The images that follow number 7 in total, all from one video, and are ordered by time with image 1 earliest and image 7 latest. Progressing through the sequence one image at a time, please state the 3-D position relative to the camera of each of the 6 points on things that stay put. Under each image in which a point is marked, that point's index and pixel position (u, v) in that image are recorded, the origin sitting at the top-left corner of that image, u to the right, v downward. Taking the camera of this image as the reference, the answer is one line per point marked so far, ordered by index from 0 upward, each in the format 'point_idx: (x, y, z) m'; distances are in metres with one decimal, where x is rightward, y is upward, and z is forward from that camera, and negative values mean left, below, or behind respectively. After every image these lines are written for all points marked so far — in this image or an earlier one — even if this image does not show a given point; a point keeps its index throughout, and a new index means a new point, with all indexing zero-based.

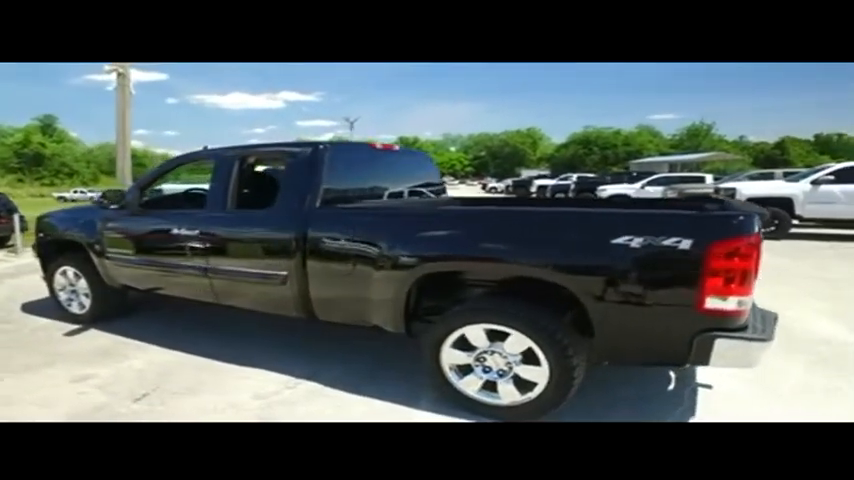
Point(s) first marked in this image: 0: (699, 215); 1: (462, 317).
0: (+1.3, +0.1, +2.5) m
1: (+0.2, -0.4, +2.9) m
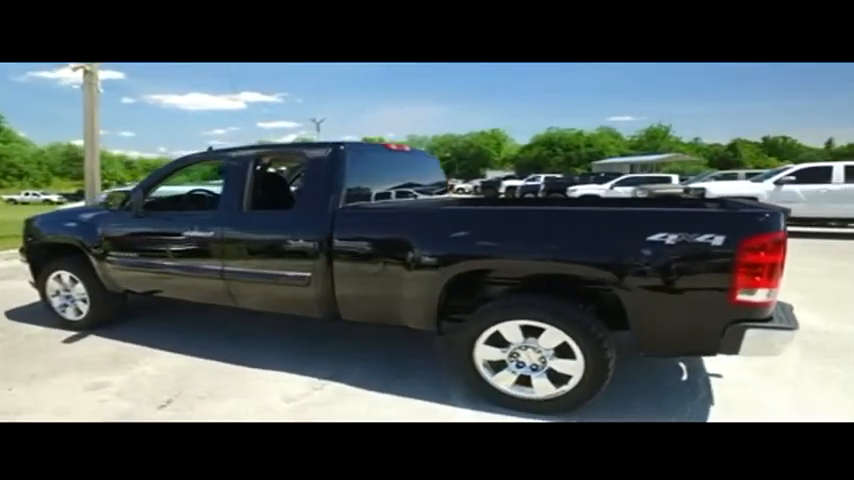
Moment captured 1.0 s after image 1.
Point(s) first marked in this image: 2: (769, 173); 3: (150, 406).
0: (+1.5, +0.1, +2.7) m
1: (+0.4, -0.4, +3.0) m
2: (+8.5, +1.6, +13.2) m
3: (-1.6, -1.0, +3.2) m
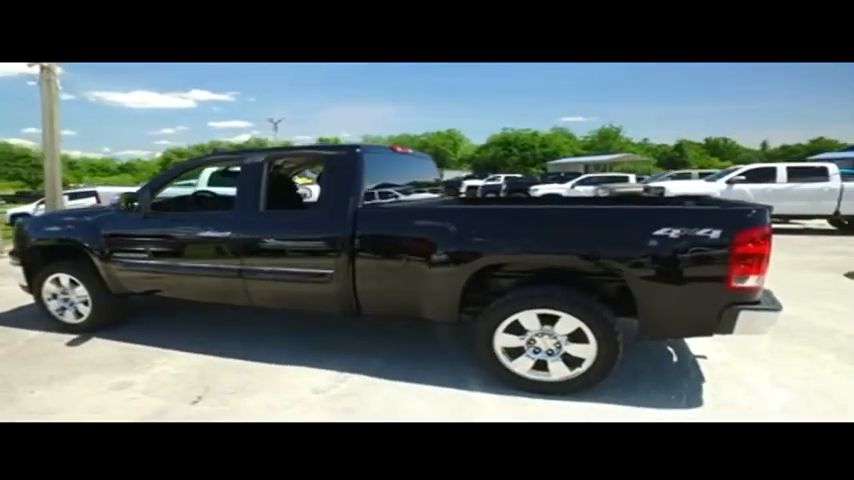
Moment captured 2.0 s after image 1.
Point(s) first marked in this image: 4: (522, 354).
0: (+1.7, +0.2, +3.0) m
1: (+0.6, -0.4, +3.3) m
2: (+7.8, +1.8, +14.1) m
3: (-1.5, -1.0, +3.3) m
4: (+0.6, -0.7, +3.3) m
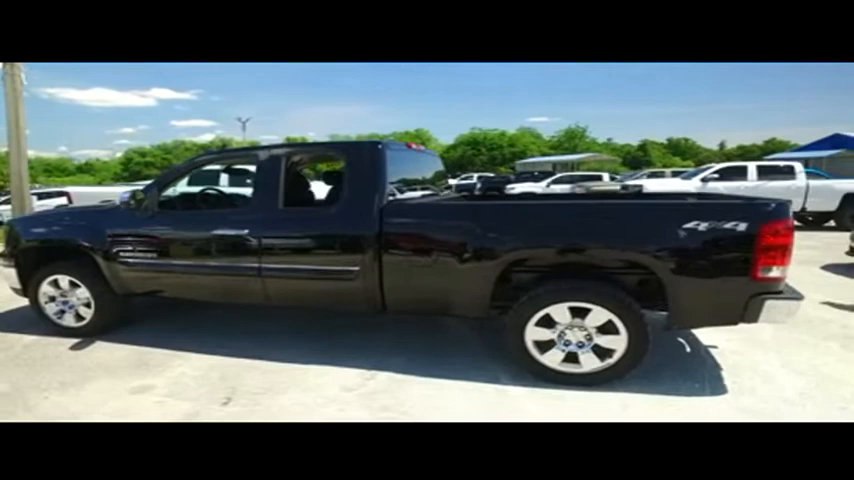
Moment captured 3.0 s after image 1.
0: (+1.9, +0.2, +3.1) m
1: (+0.8, -0.4, +3.3) m
2: (+7.3, +1.9, +14.5) m
3: (-1.3, -1.0, +3.2) m
4: (+0.8, -0.7, +3.4) m
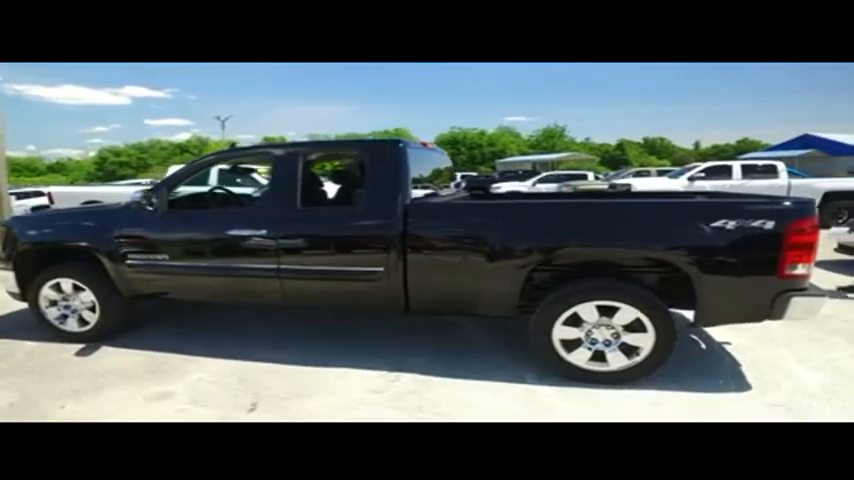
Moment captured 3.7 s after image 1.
0: (+2.1, +0.2, +3.2) m
1: (+0.9, -0.4, +3.3) m
2: (+7.0, +1.9, +14.8) m
3: (-1.1, -1.0, +3.1) m
4: (+1.0, -0.7, +3.4) m
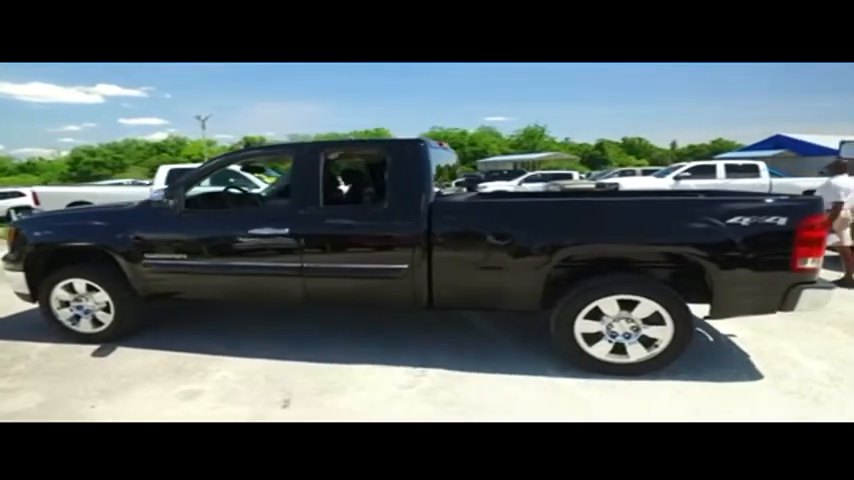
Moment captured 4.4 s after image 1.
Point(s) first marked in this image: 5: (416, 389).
0: (+2.2, +0.3, +3.3) m
1: (+1.1, -0.3, +3.4) m
2: (+6.7, +2.0, +15.1) m
3: (-0.9, -1.0, +3.1) m
4: (+1.1, -0.7, +3.5) m
5: (-0.1, -0.9, +3.3) m
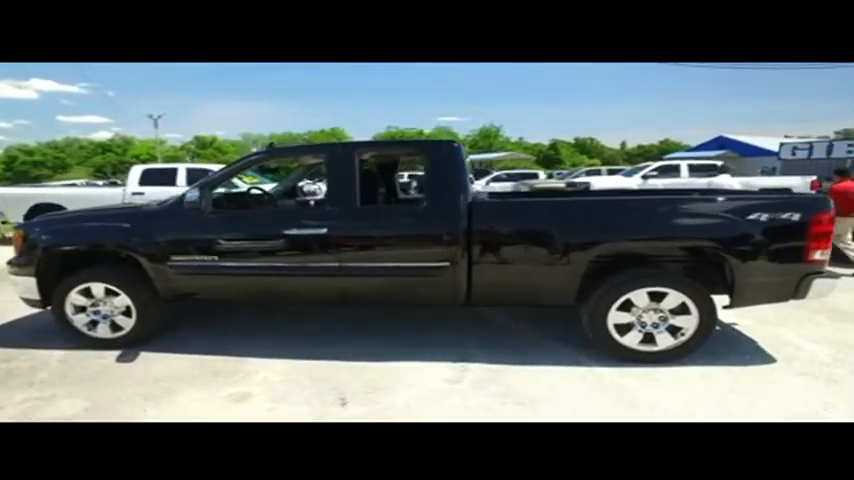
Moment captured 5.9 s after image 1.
0: (+2.5, +0.3, +3.6) m
1: (+1.4, -0.3, +3.6) m
2: (+6.0, +2.1, +15.7) m
3: (-0.6, -1.0, +3.2) m
4: (+1.4, -0.6, +3.7) m
5: (+0.2, -0.9, +3.4) m
